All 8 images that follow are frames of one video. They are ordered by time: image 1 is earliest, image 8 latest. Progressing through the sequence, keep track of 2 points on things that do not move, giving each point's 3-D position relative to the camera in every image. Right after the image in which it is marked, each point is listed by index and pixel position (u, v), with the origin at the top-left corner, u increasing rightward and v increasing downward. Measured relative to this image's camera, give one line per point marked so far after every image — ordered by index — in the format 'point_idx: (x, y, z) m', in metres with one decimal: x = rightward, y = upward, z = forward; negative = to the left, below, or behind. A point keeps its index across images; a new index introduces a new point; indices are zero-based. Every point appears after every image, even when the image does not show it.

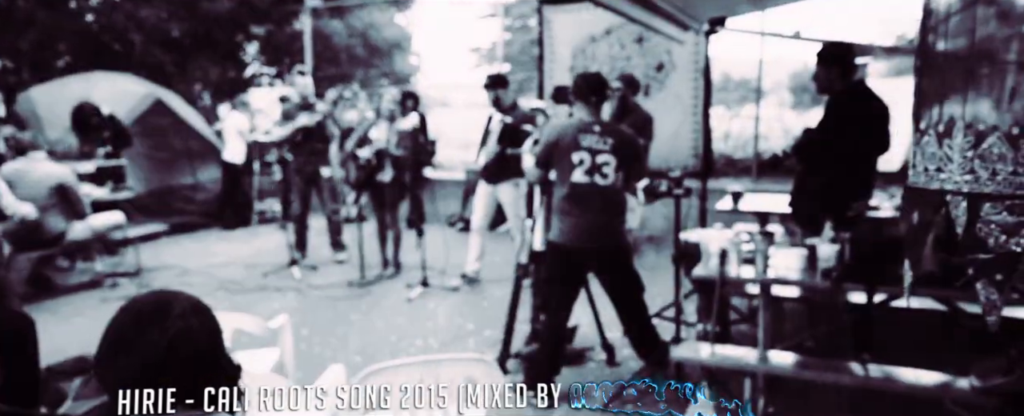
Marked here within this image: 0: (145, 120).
0: (-4.5, +1.1, +8.7) m
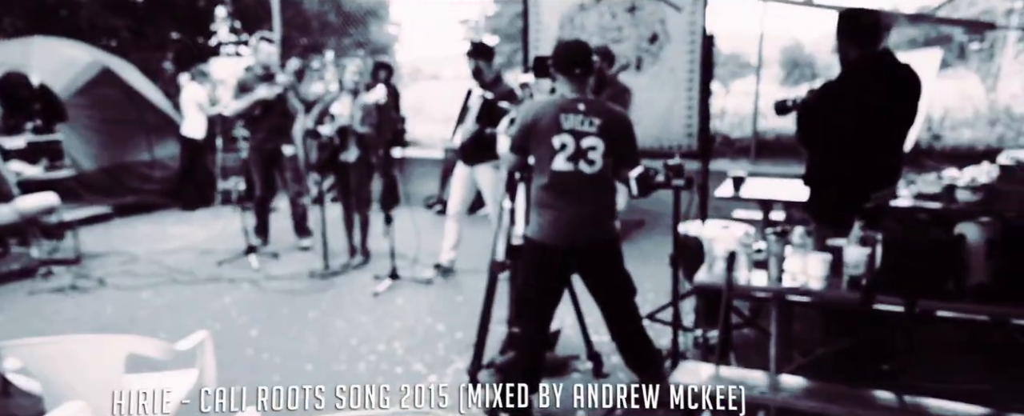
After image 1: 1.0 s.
0: (-4.7, +1.3, +8.0) m
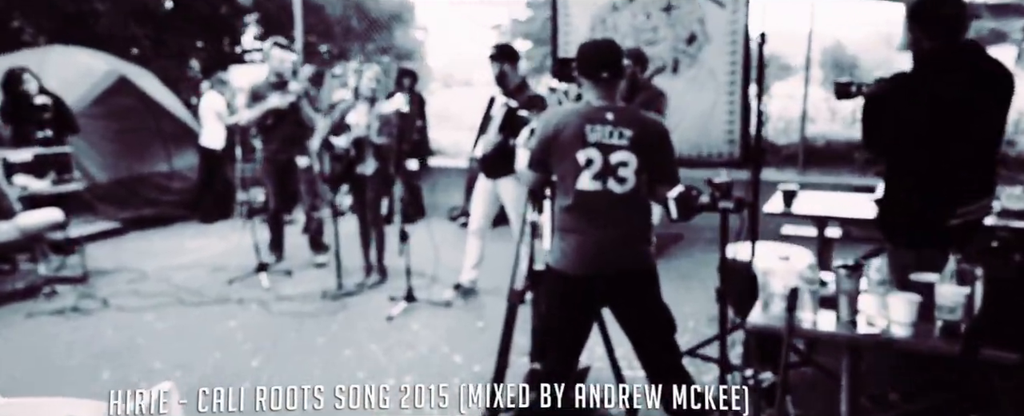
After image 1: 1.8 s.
0: (-4.4, +1.2, +7.8) m
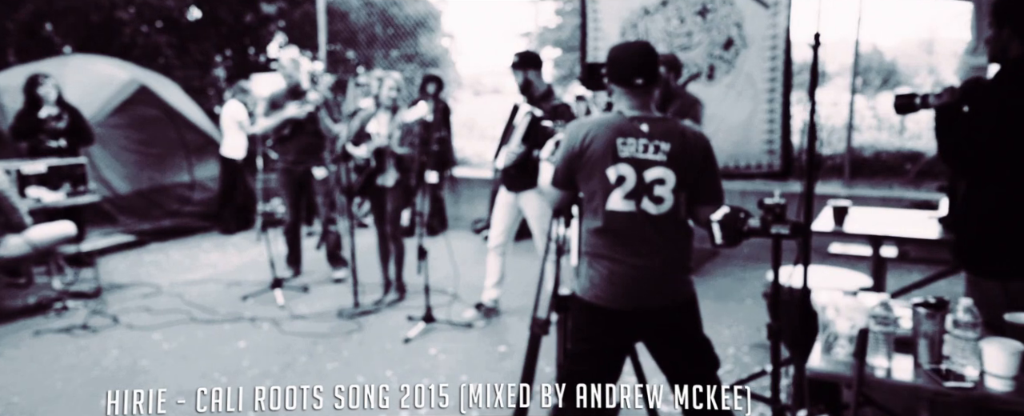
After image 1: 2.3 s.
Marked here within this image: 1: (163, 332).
0: (-4.1, +1.0, +7.7) m
1: (-2.4, -0.9, +5.0) m
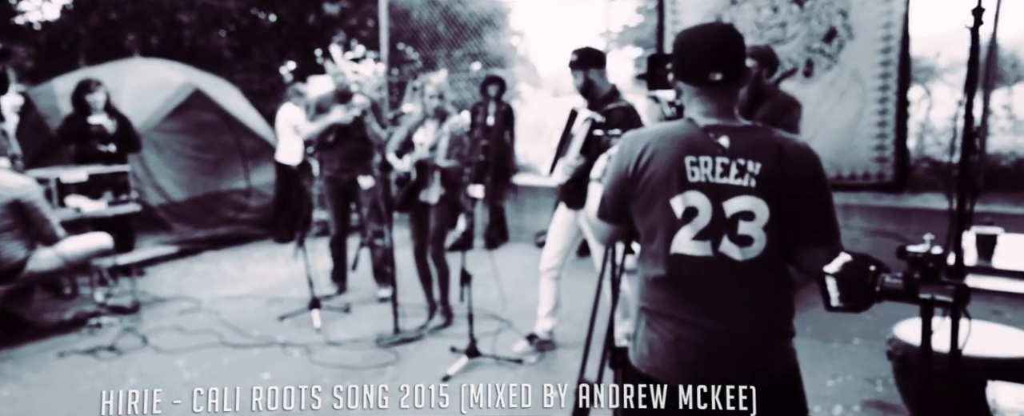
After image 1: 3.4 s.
0: (-3.4, +1.0, +7.5) m
1: (-2.0, -0.9, +4.6) m
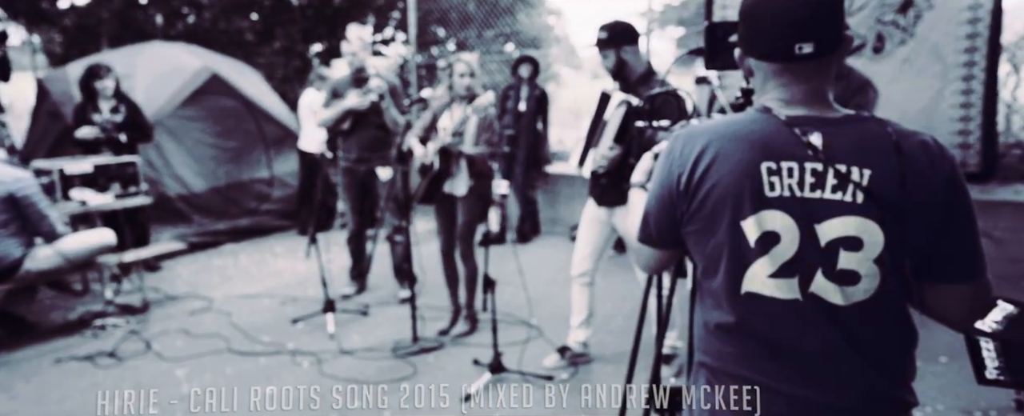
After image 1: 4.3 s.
0: (-3.1, +1.0, +7.2) m
1: (-1.9, -0.9, +4.2) m
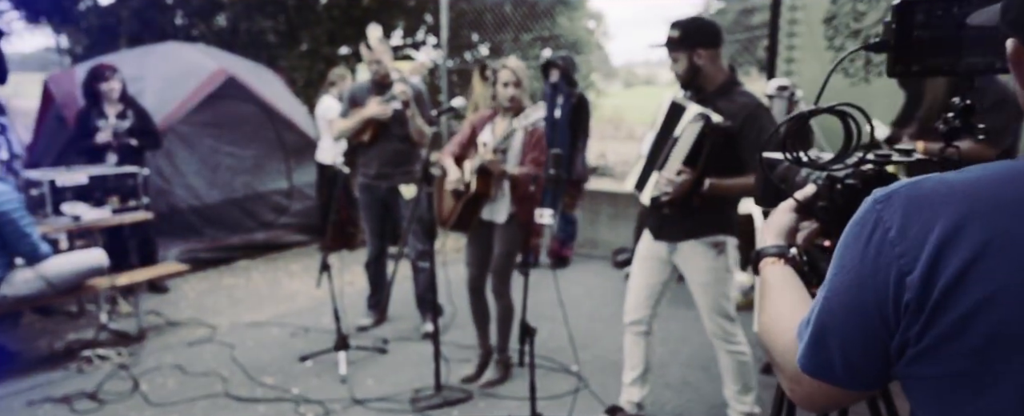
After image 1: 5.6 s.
0: (-2.7, +0.9, +6.7) m
1: (-1.7, -1.0, +3.7) m
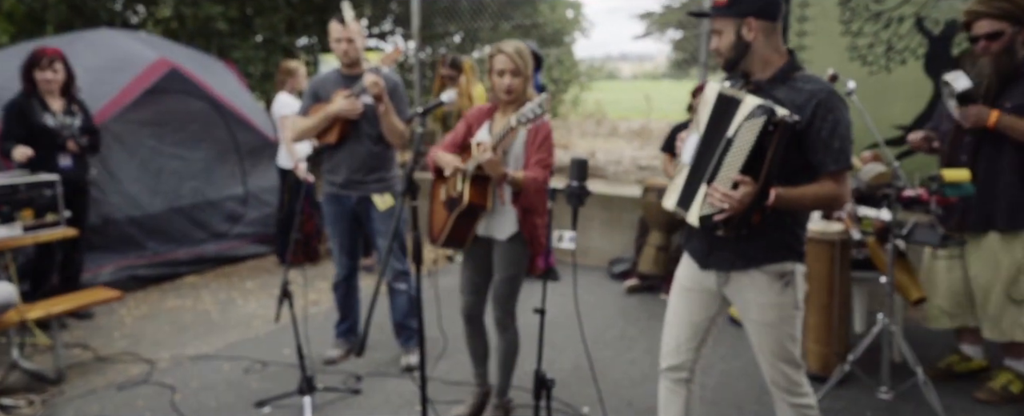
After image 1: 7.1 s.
0: (-2.9, +0.8, +5.9) m
1: (-1.6, -1.1, +2.9) m
